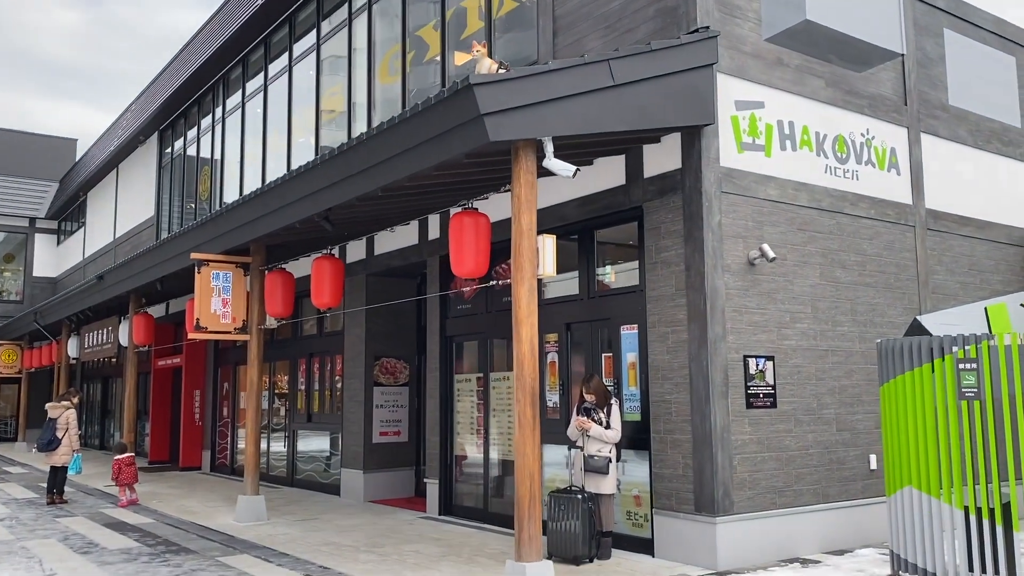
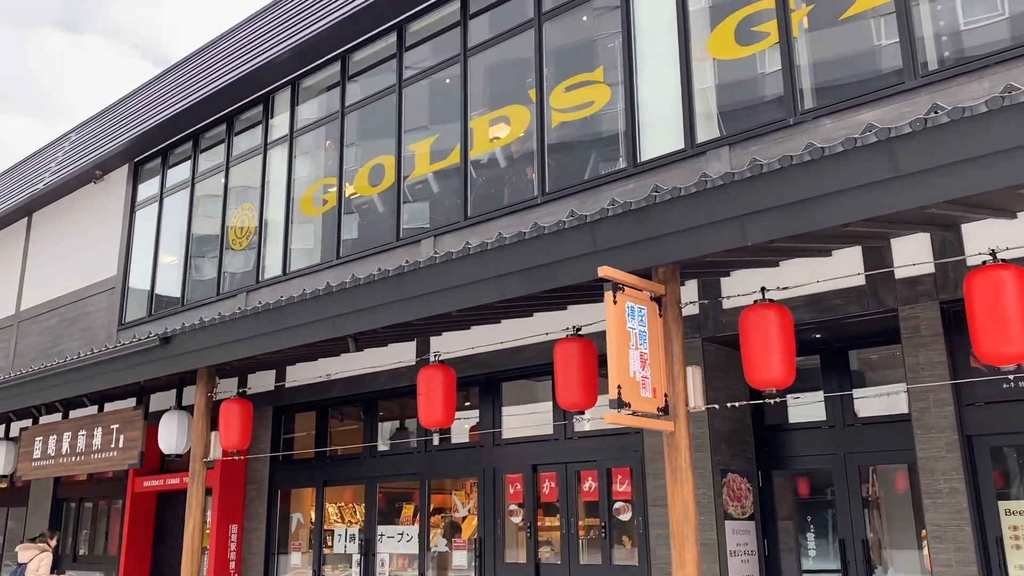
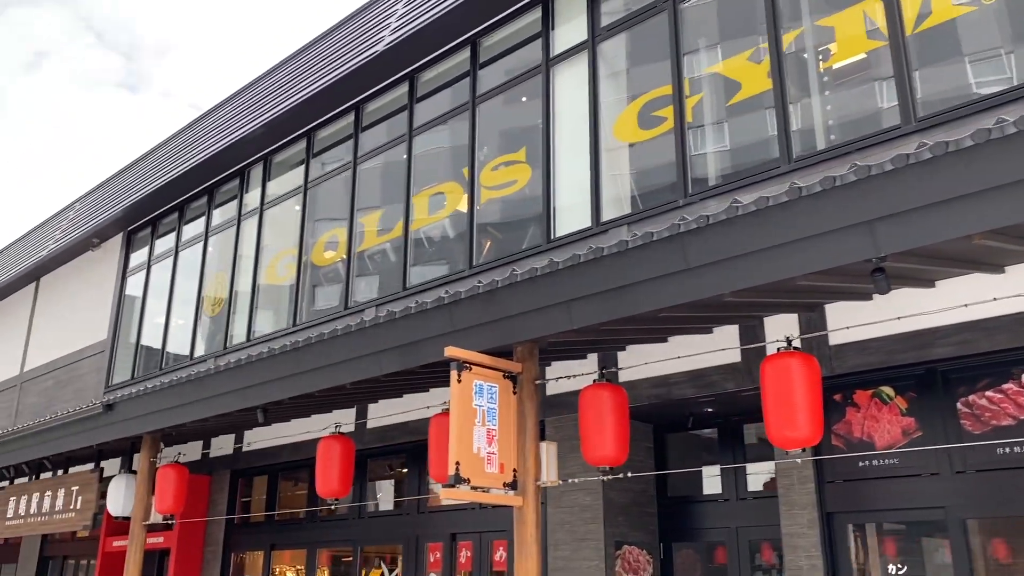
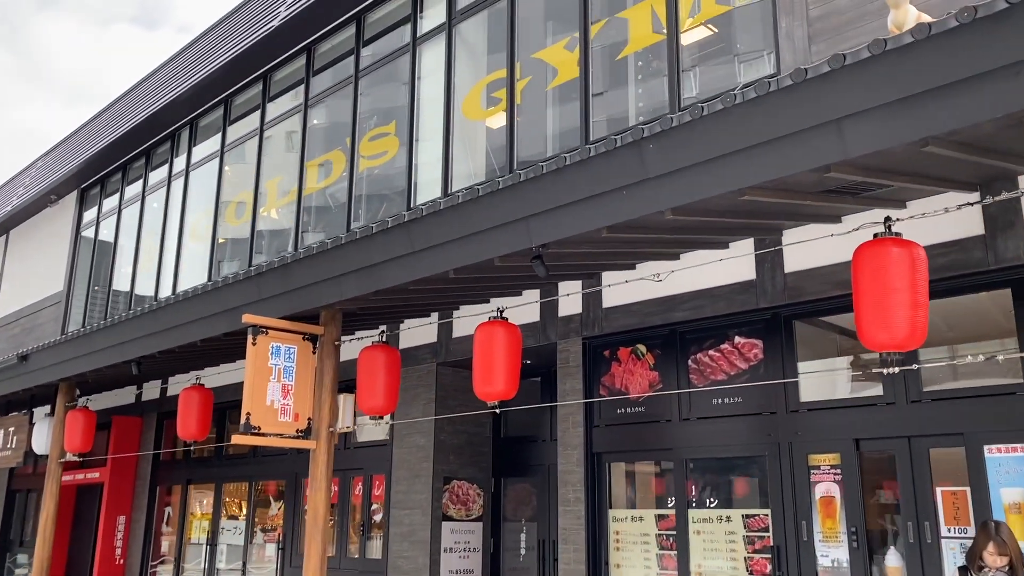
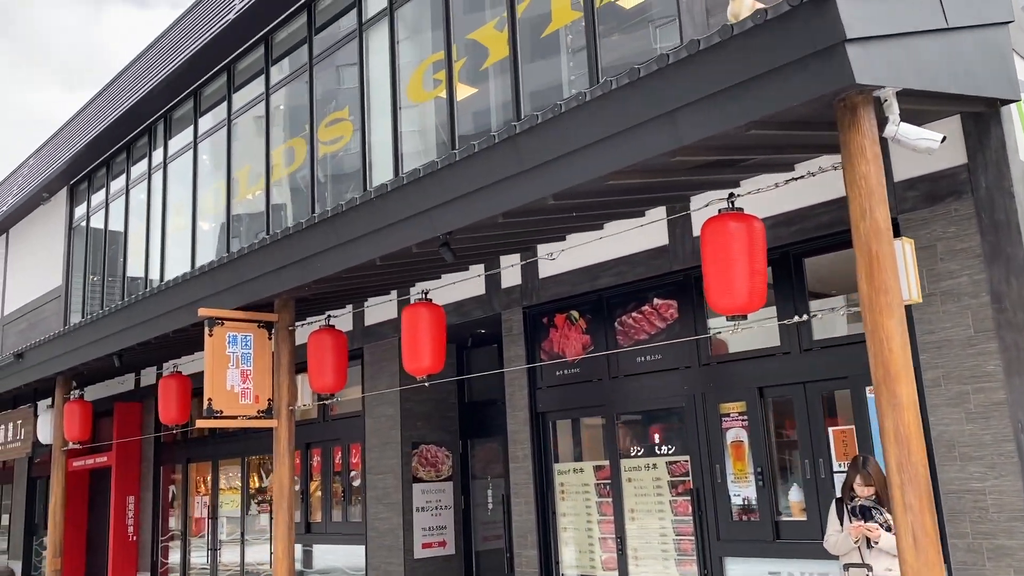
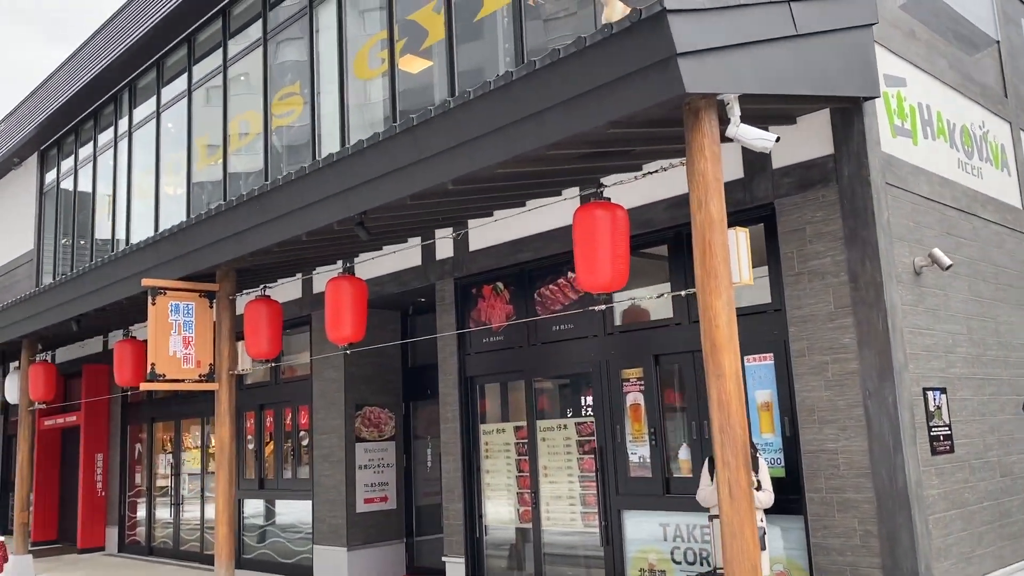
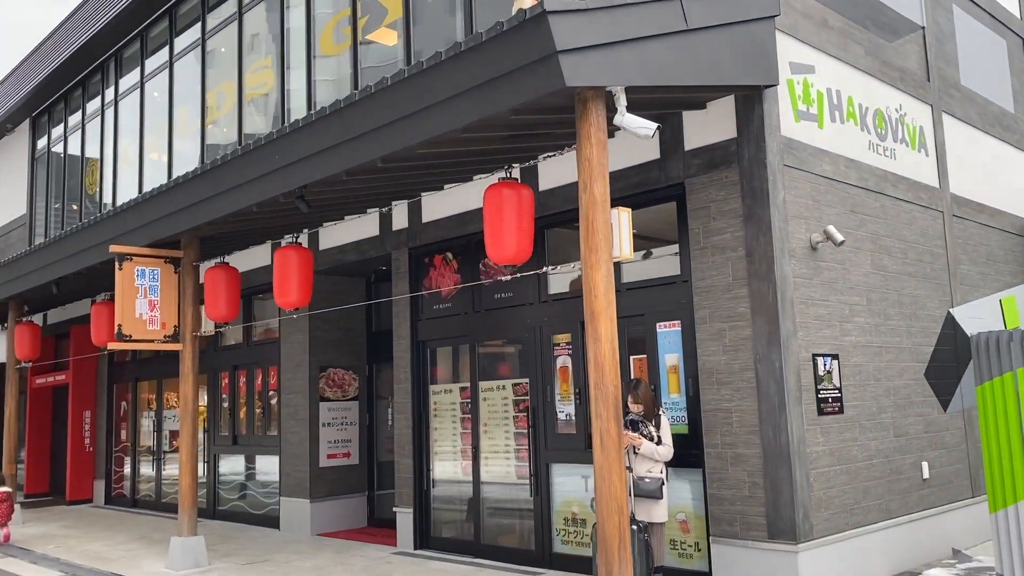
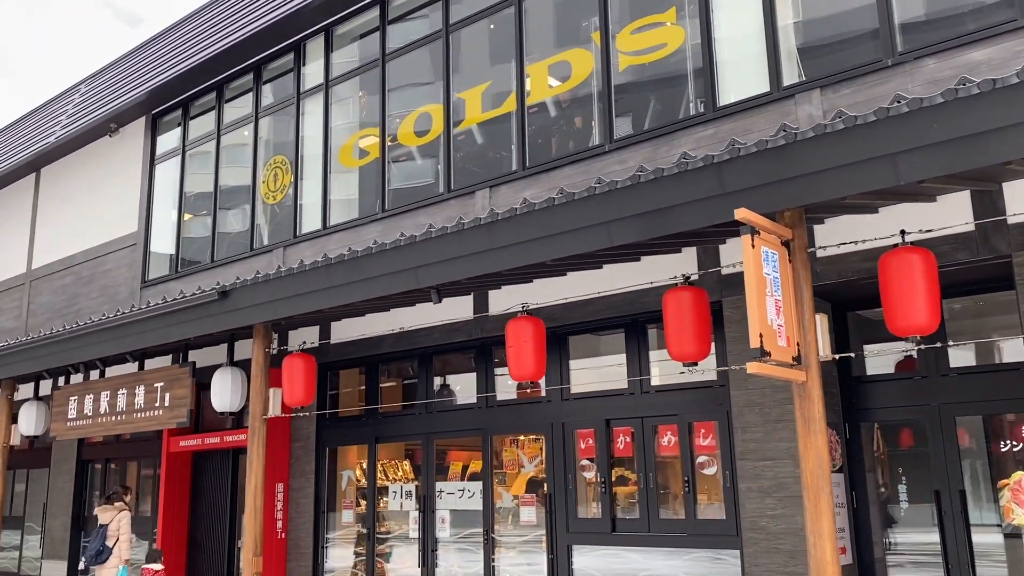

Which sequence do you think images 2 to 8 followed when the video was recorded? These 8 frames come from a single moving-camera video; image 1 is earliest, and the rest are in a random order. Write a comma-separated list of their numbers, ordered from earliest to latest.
7, 6, 5, 4, 3, 2, 8
